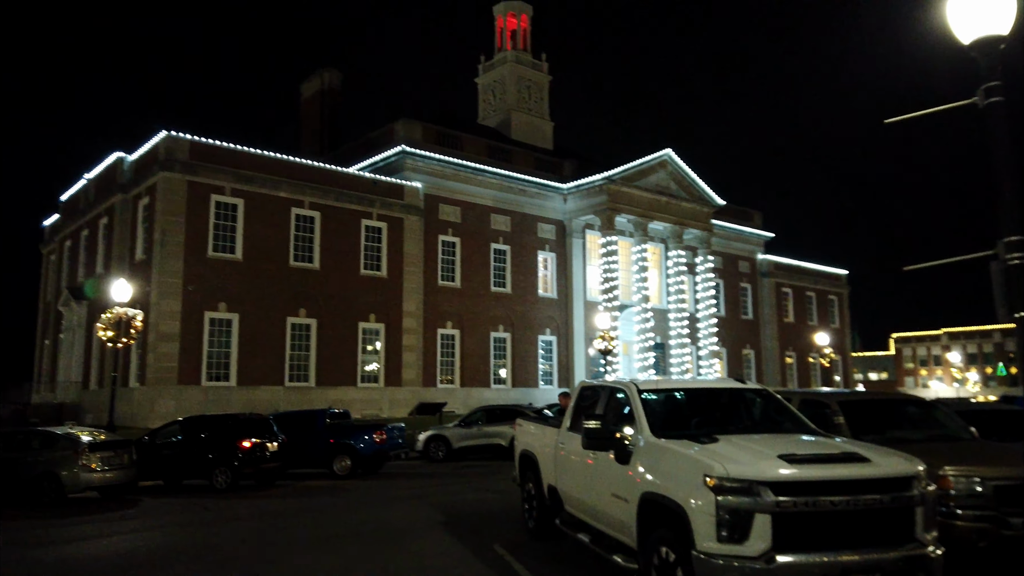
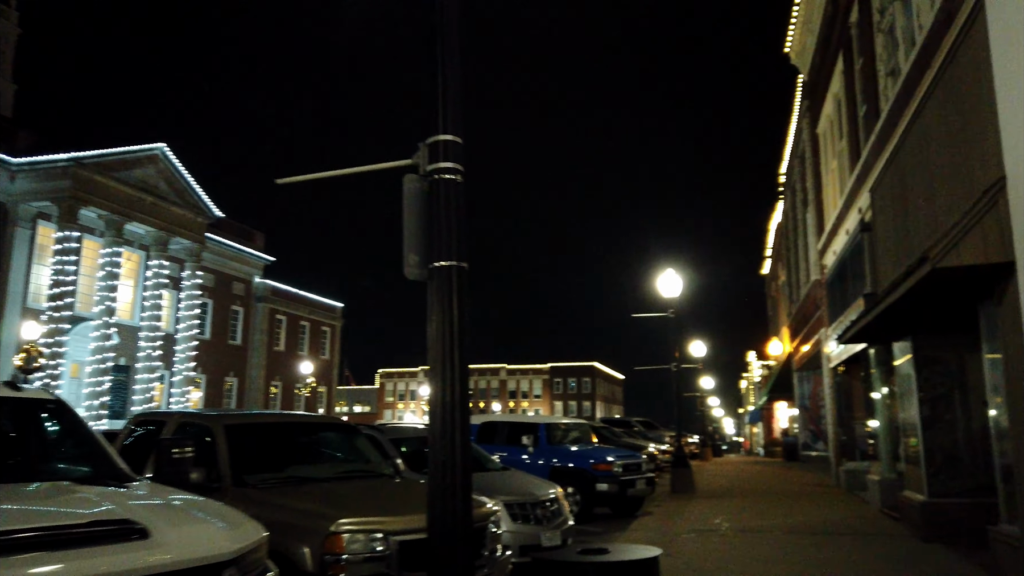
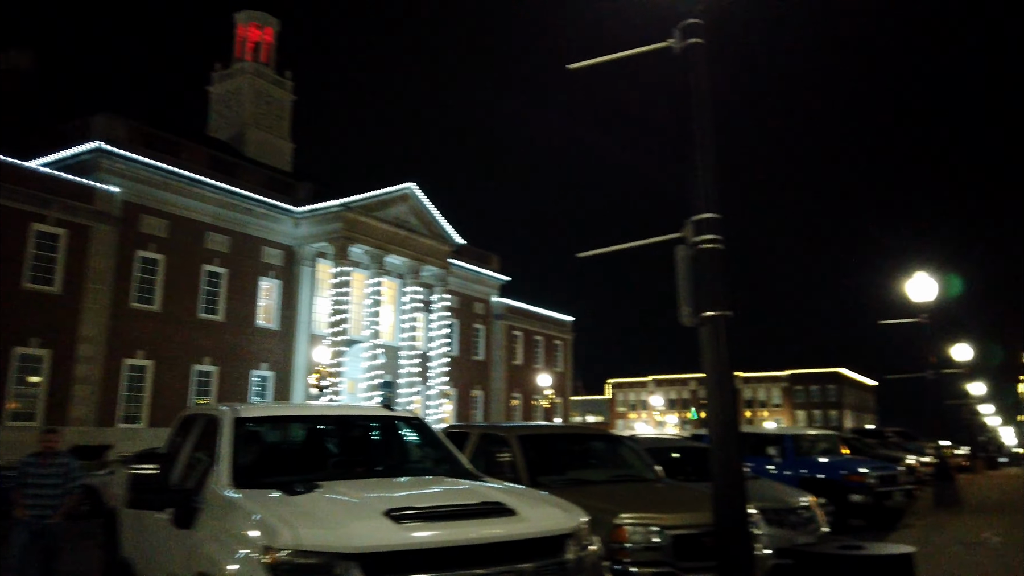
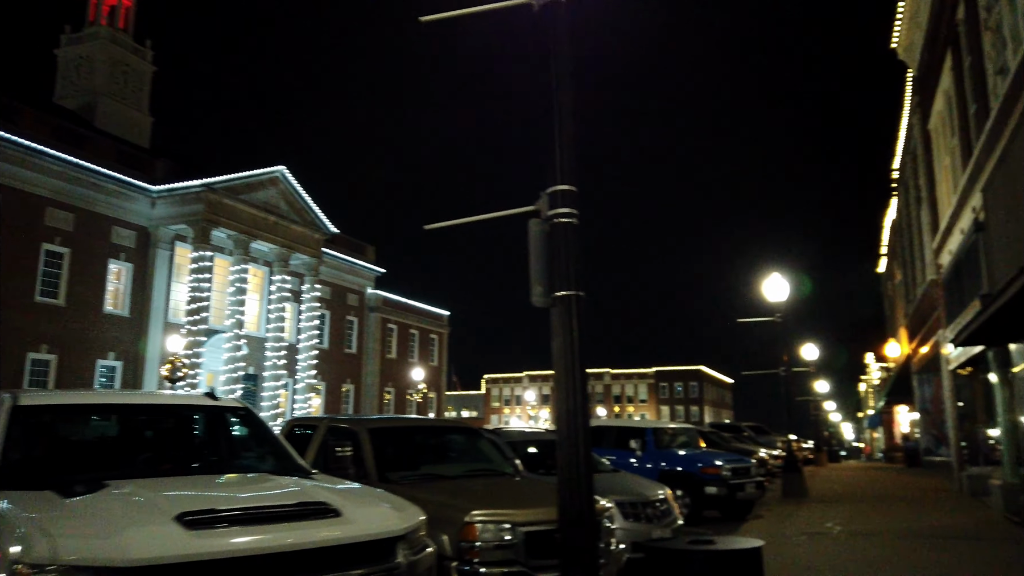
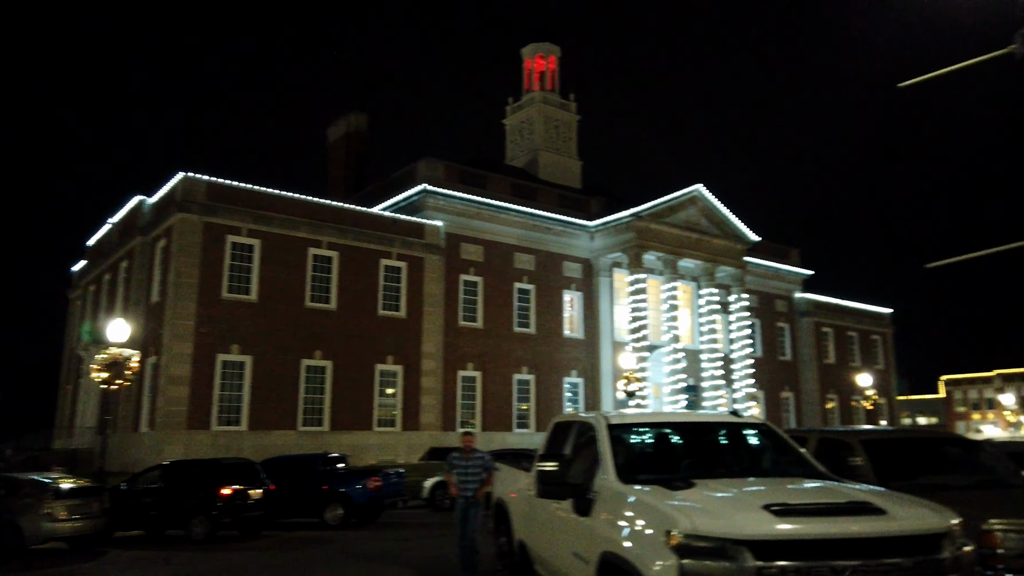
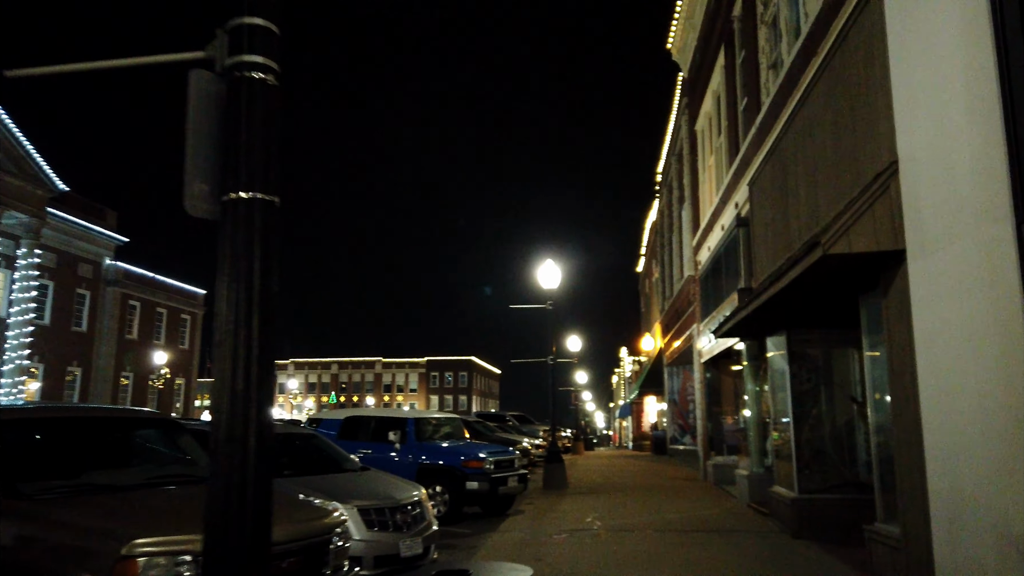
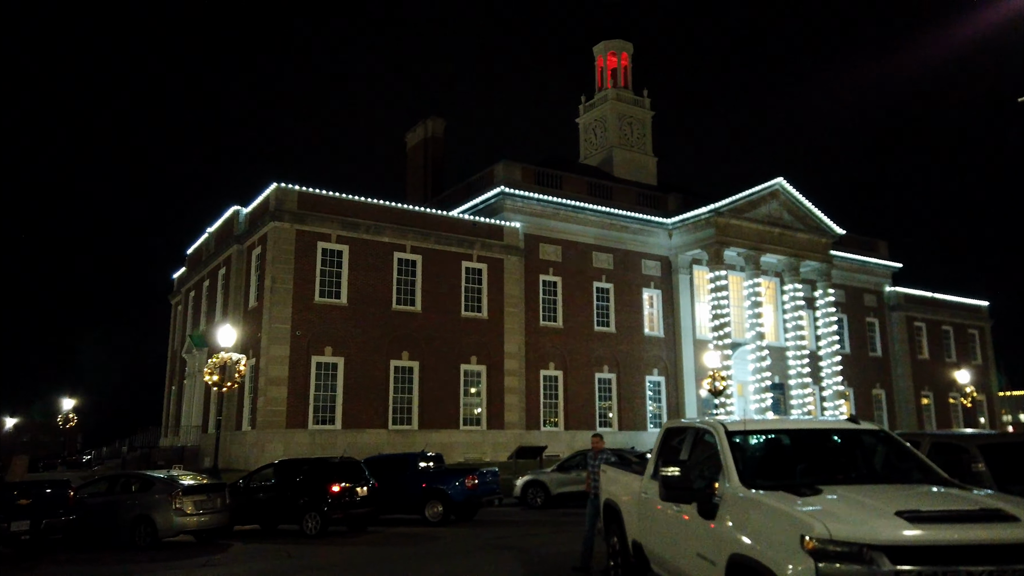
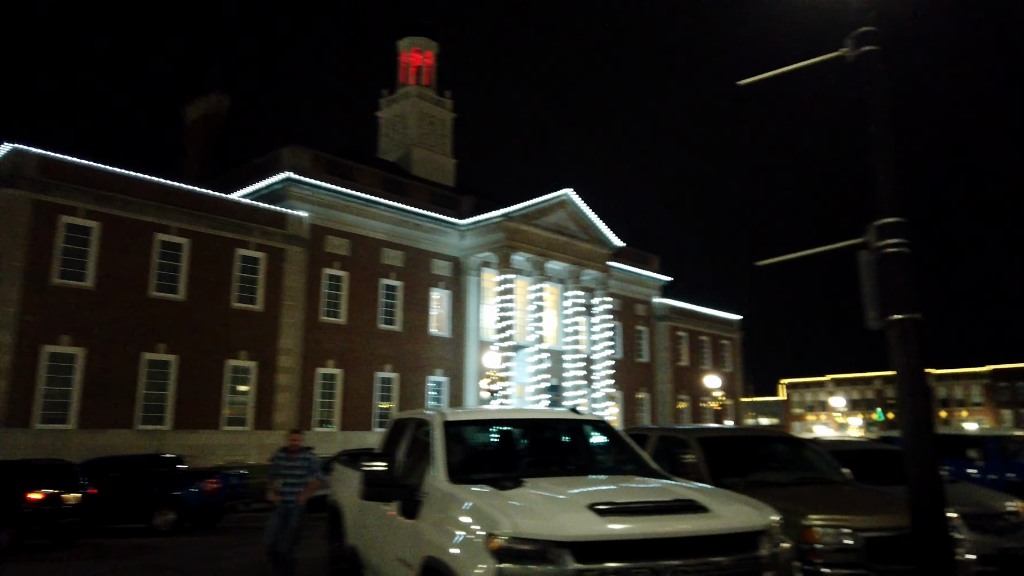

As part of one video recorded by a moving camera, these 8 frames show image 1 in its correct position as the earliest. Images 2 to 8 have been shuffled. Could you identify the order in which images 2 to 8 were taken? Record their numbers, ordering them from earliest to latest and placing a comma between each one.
7, 5, 8, 3, 4, 2, 6
